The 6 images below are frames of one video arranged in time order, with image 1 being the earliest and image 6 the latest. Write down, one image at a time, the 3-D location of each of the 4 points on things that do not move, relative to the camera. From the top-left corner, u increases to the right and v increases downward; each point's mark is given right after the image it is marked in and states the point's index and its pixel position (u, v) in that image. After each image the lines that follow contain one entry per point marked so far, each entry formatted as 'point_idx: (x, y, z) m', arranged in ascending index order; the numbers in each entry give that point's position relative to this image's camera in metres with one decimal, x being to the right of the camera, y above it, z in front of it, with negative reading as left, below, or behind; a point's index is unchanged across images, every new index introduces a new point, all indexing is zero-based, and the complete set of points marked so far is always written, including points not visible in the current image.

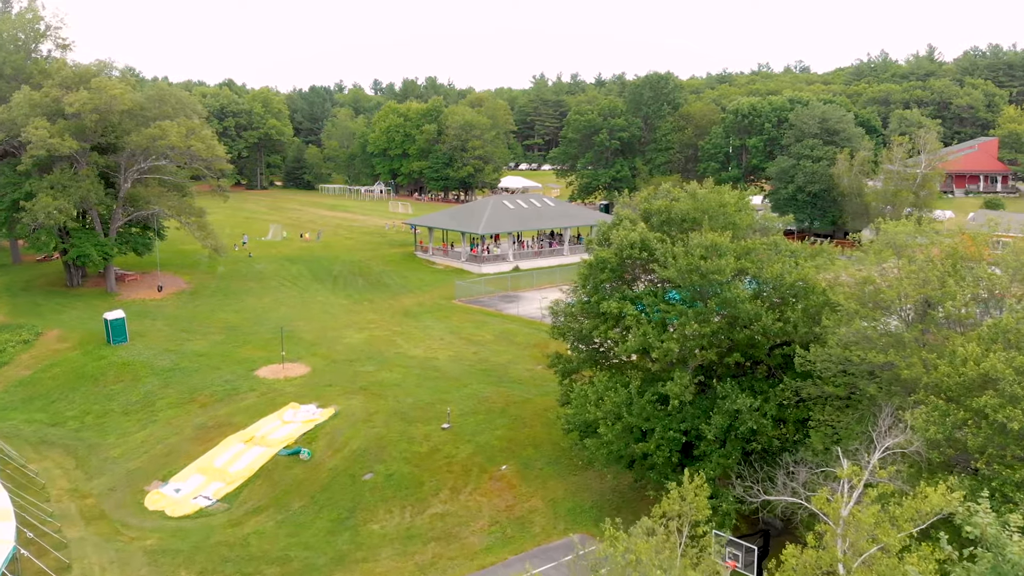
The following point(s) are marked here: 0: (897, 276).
0: (+10.0, +0.3, +19.0) m
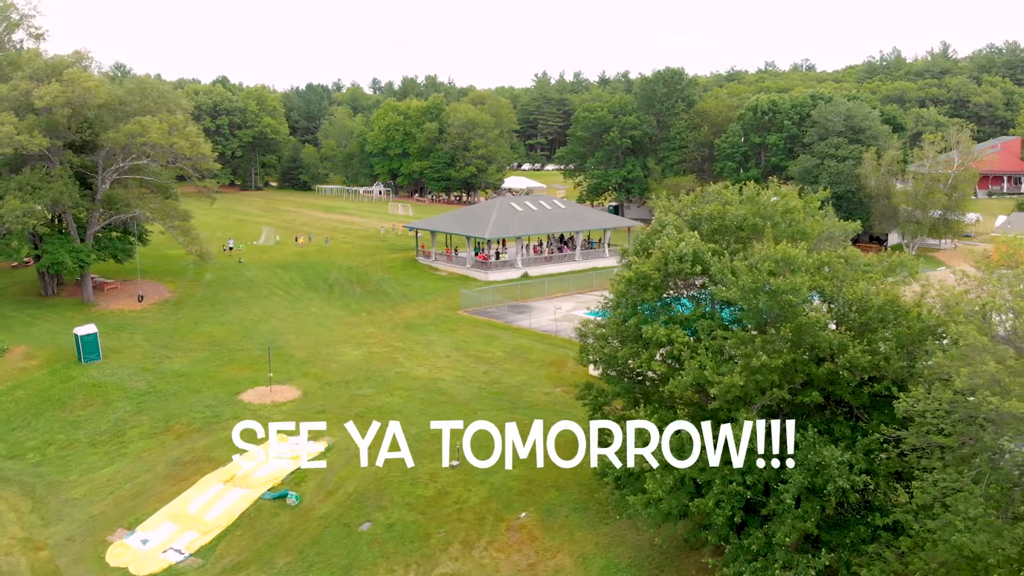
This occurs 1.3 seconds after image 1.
0: (+10.6, -0.2, +15.4) m
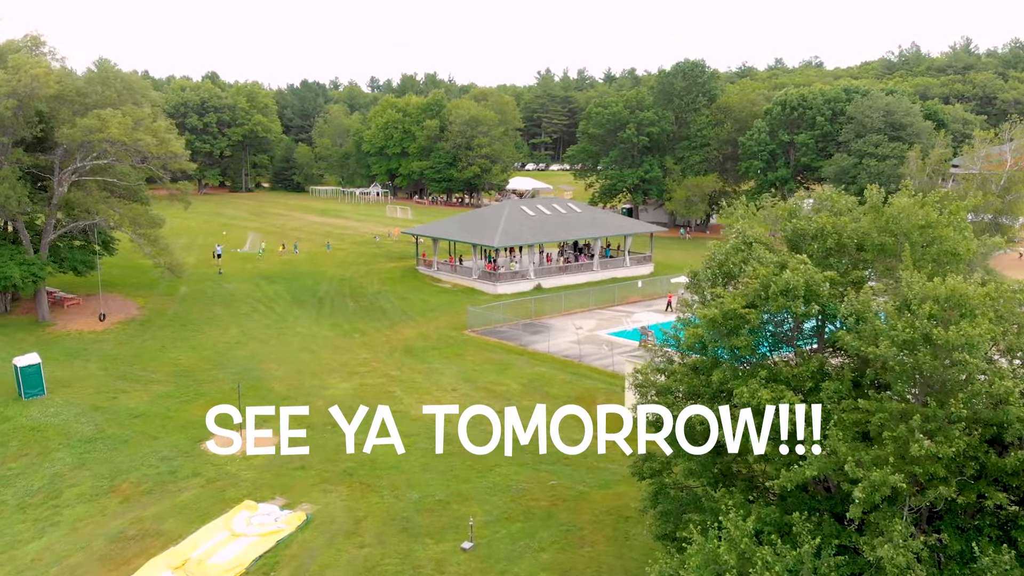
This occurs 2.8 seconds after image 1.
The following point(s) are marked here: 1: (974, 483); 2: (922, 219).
0: (+11.4, -1.1, +10.1) m
1: (+7.7, -3.3, +12.2) m
2: (+8.0, +1.3, +14.4) m
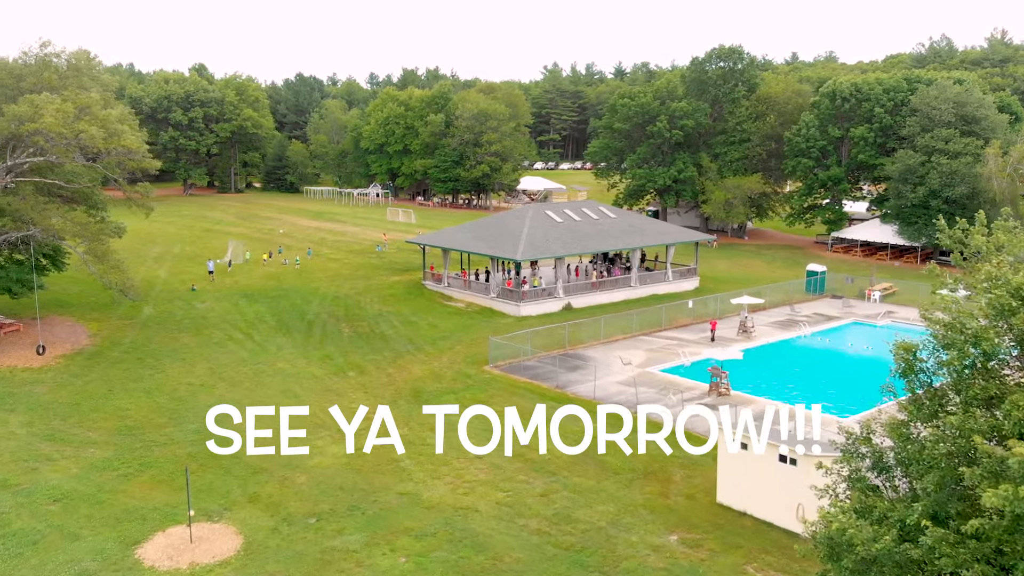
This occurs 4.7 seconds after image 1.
0: (+12.7, -2.2, +3.2) m
1: (+9.0, -4.4, +5.2) m
2: (+9.3, +0.2, +7.4) m
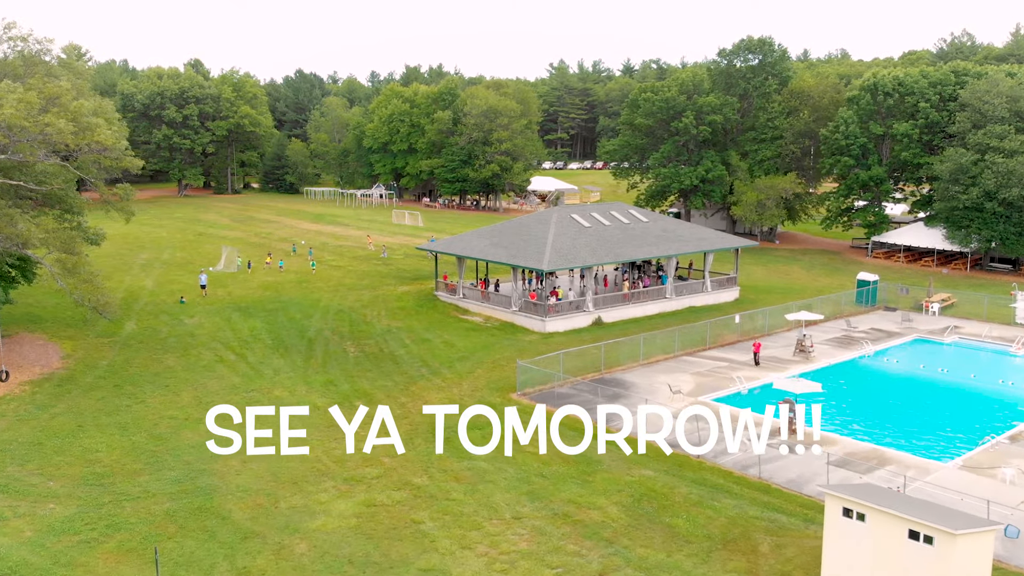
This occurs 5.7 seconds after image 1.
0: (+13.9, -2.8, -0.7) m
1: (+10.2, -5.0, +1.3) m
2: (+10.4, -0.4, +3.5) m
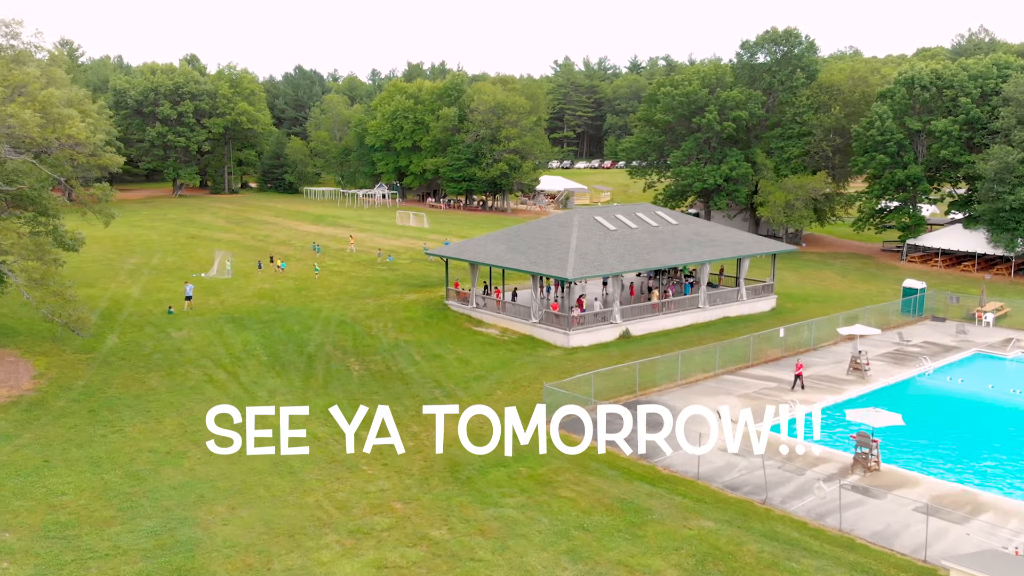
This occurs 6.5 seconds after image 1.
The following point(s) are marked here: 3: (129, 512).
0: (+14.7, -3.2, -3.8) m
1: (+11.0, -5.4, -1.7) m
2: (+11.3, -0.8, +0.4) m
3: (-9.7, -5.6, +18.6) m
